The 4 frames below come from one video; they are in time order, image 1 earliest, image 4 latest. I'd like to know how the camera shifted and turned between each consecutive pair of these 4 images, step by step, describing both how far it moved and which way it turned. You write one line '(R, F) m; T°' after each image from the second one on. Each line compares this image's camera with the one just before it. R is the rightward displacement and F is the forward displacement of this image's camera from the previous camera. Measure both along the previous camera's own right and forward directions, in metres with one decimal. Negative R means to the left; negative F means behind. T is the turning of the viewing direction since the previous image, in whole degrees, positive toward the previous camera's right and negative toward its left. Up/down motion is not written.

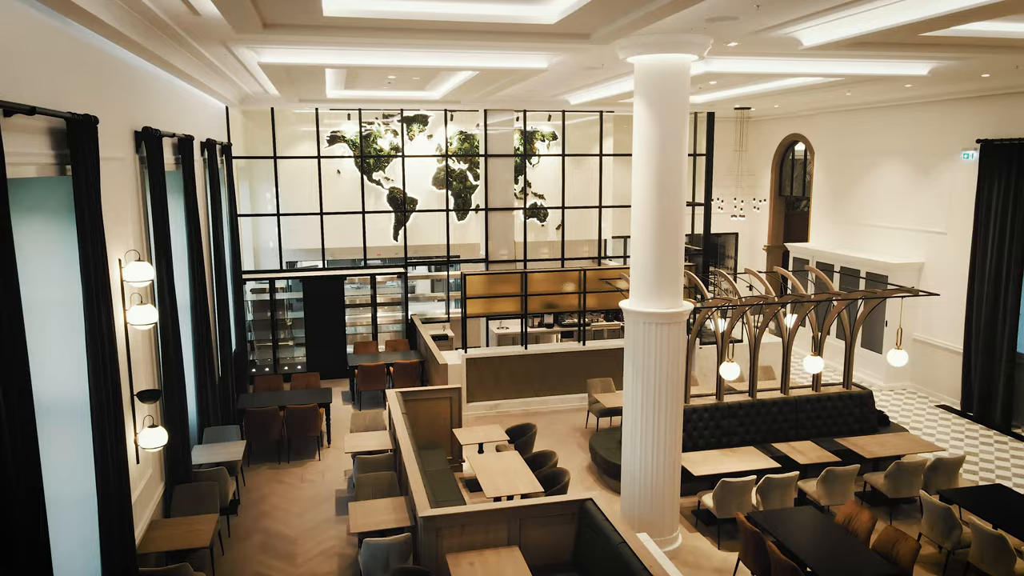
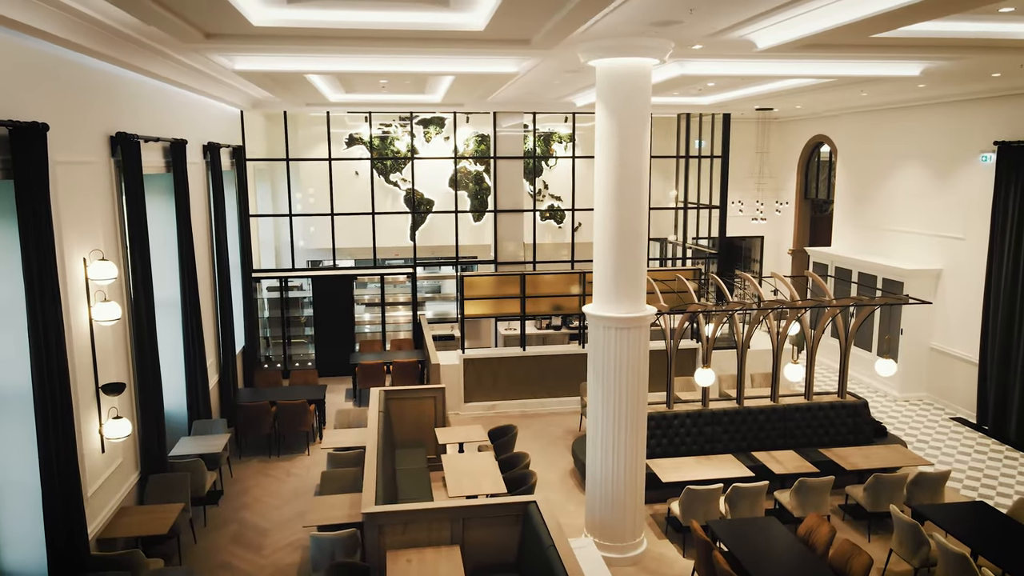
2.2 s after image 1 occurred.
(+0.9, 0.0) m; -4°
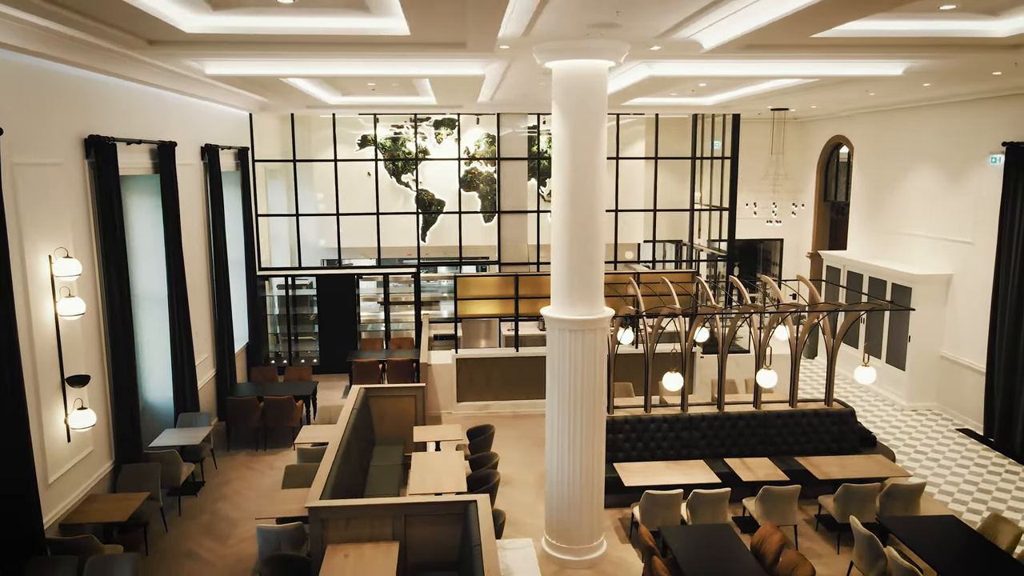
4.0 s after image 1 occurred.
(+0.9, 0.0) m; -4°
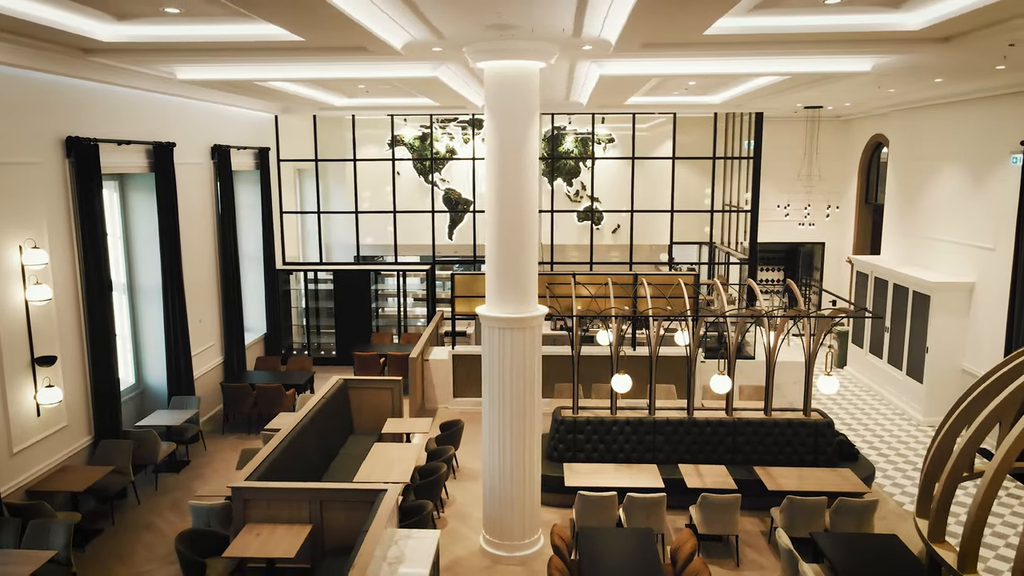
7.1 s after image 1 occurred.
(+1.6, 0.0) m; -7°
